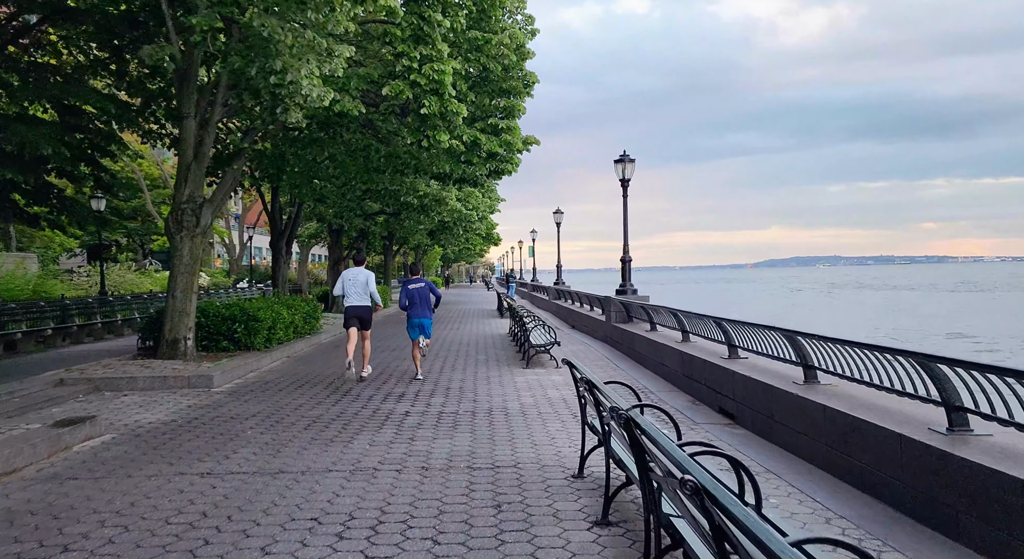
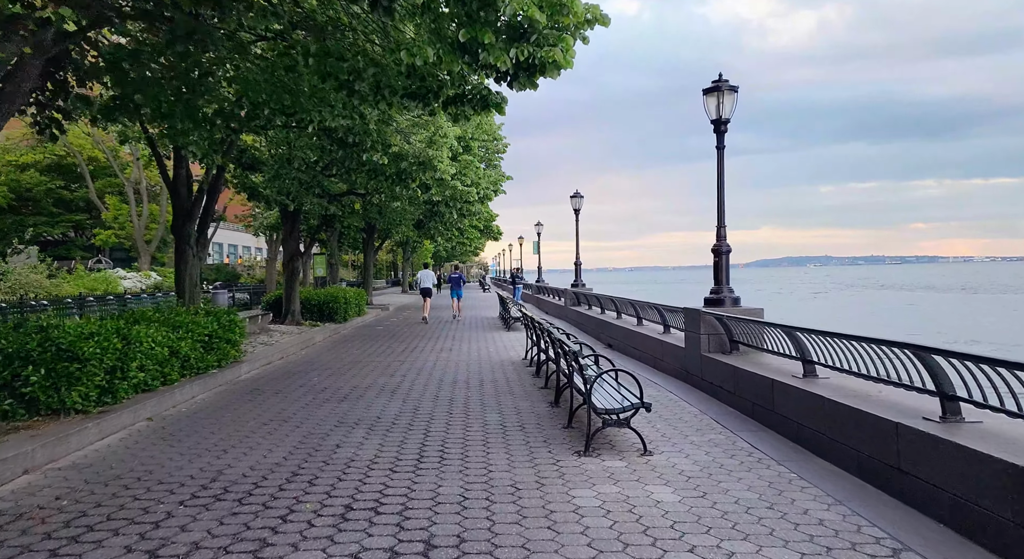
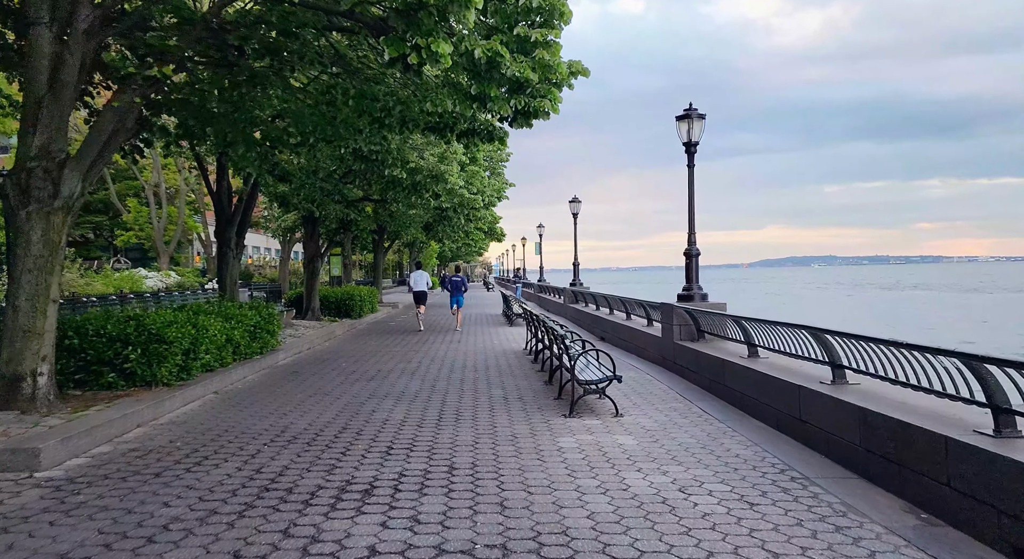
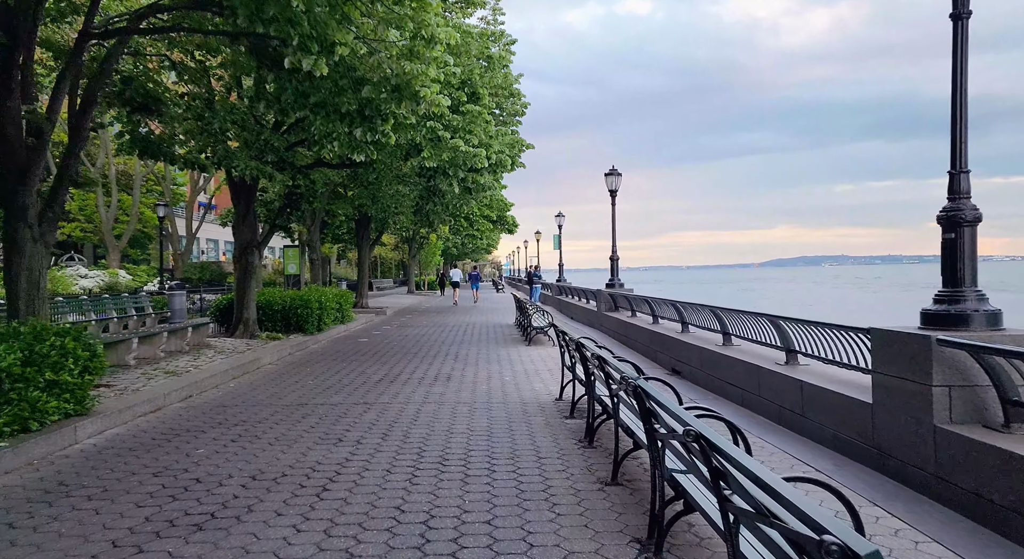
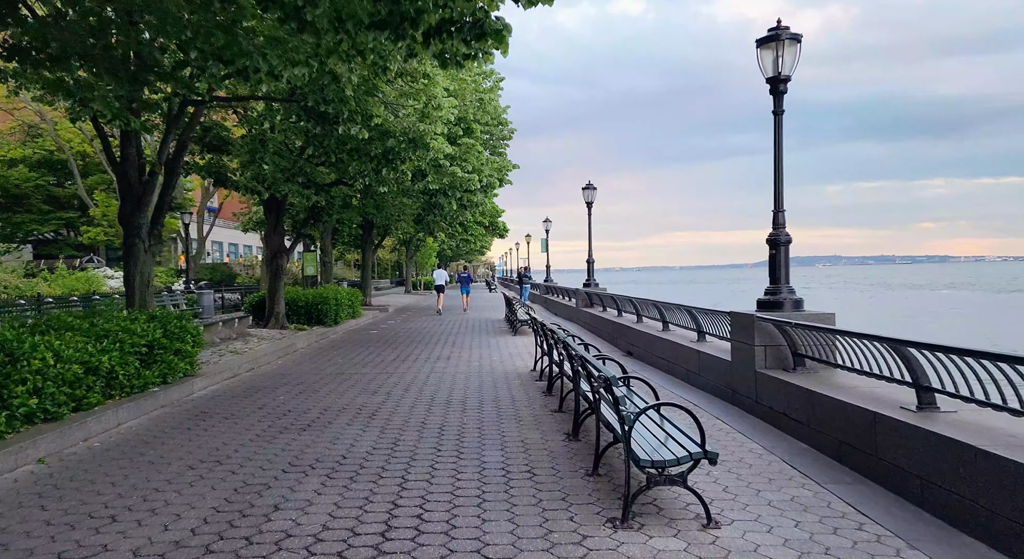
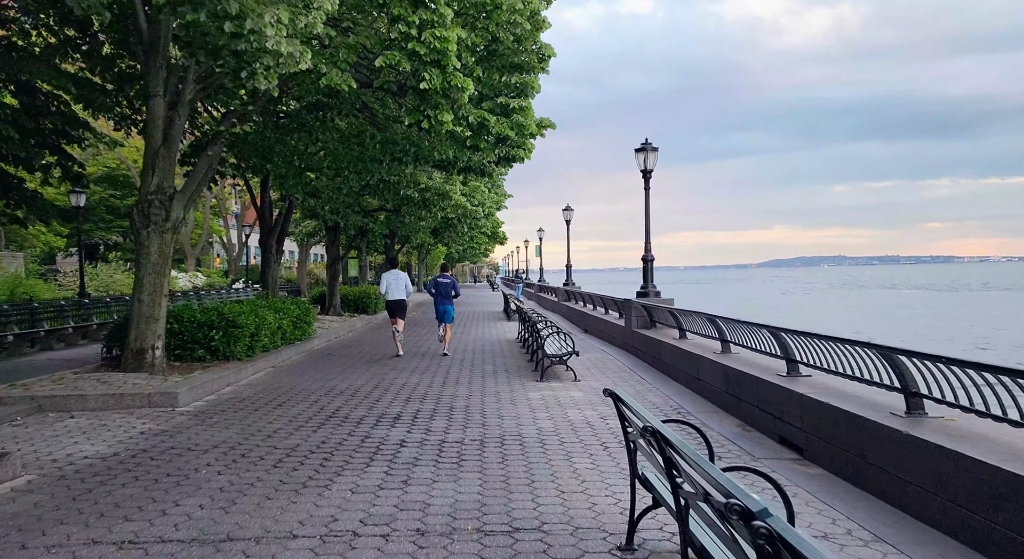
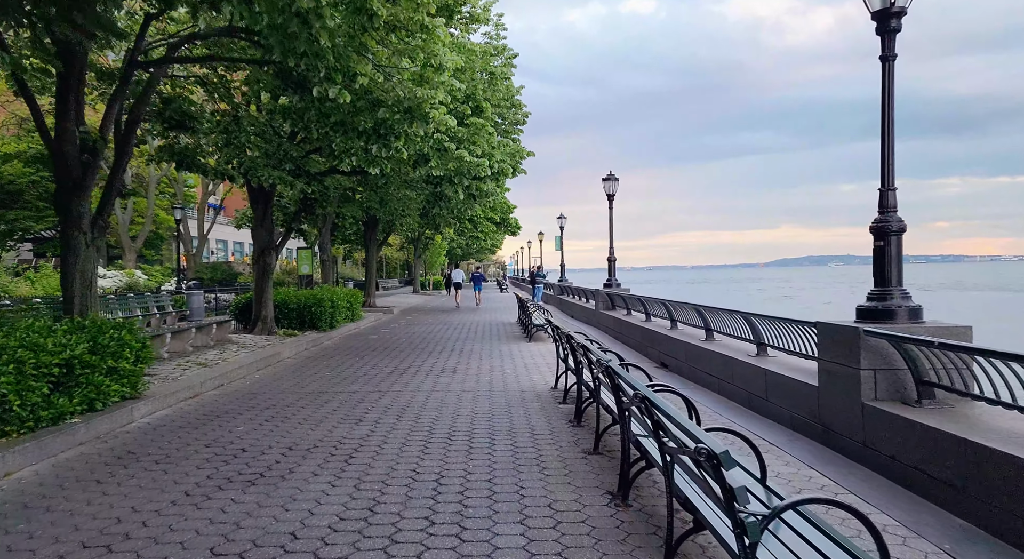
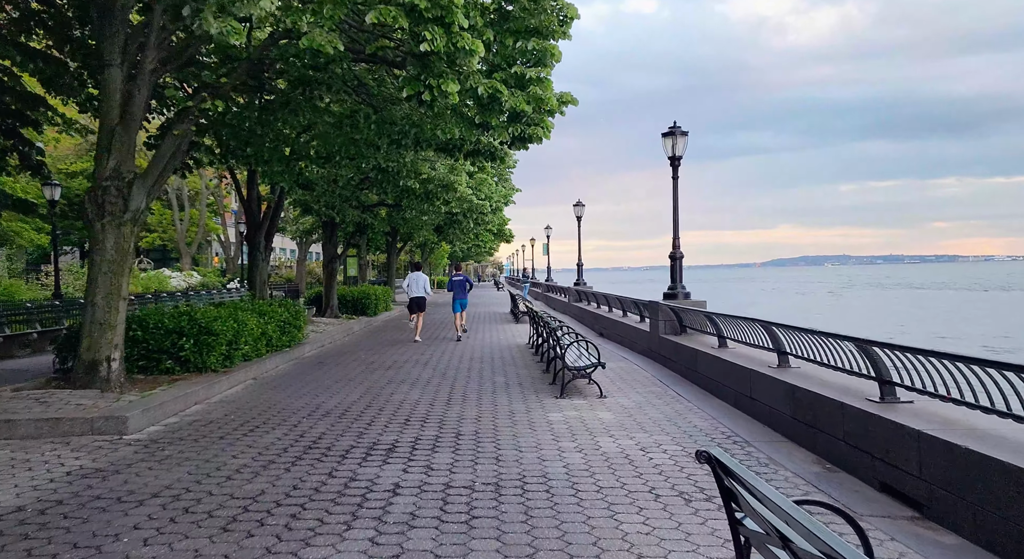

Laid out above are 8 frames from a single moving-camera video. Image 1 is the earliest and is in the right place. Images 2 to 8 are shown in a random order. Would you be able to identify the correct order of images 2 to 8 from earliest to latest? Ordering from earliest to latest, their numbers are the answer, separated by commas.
6, 8, 3, 2, 5, 7, 4
